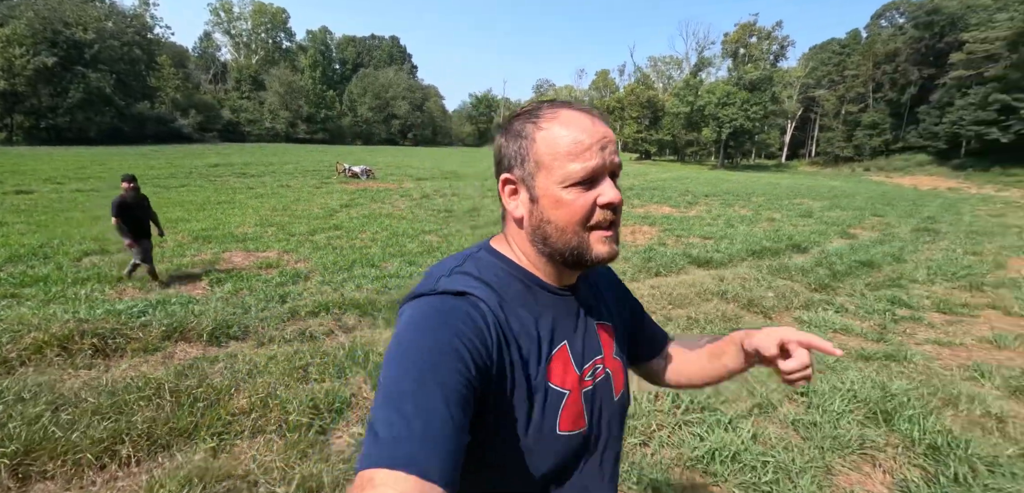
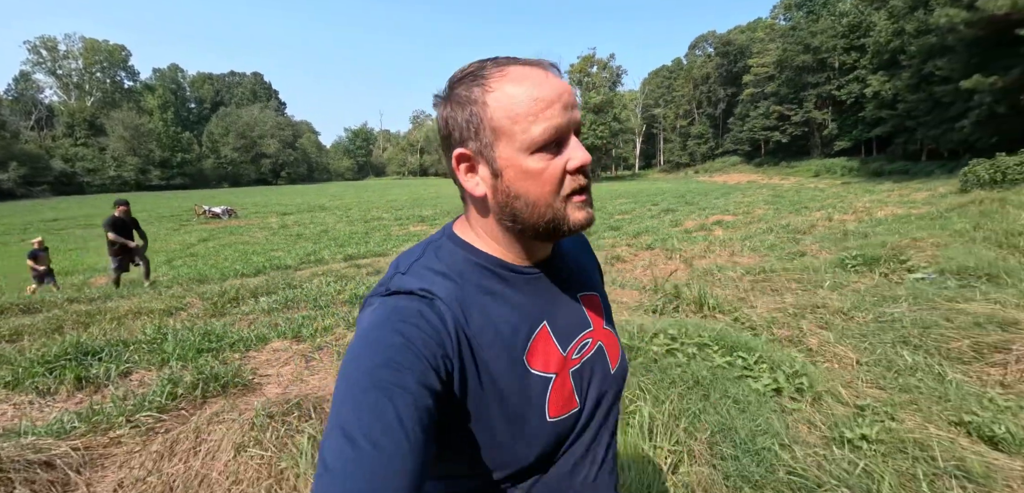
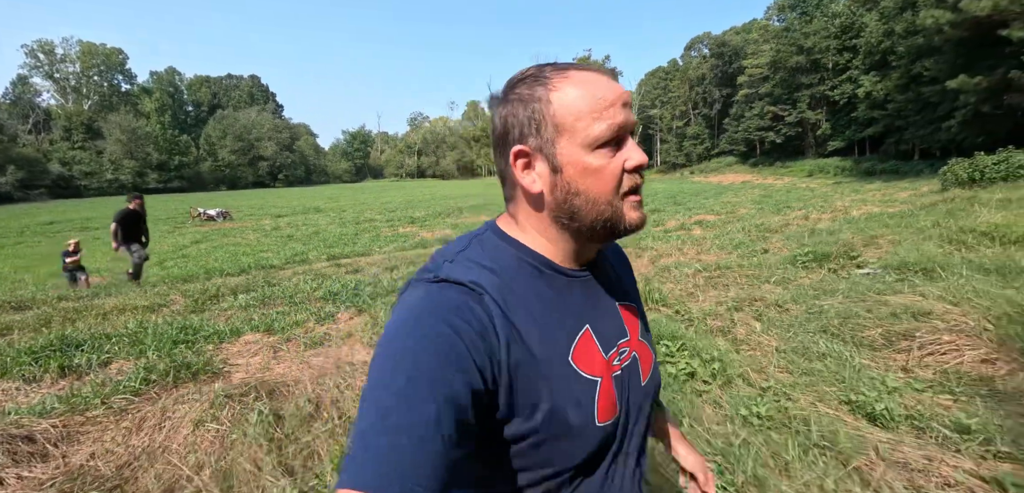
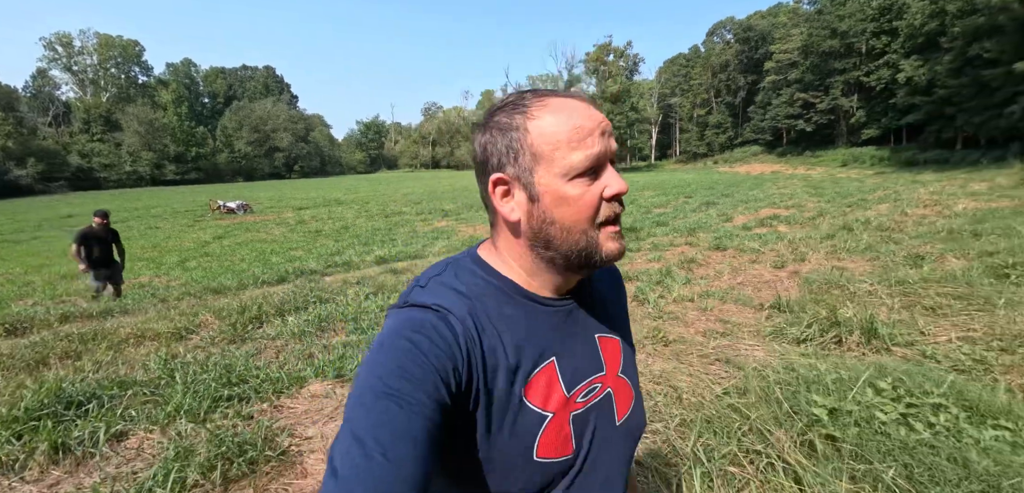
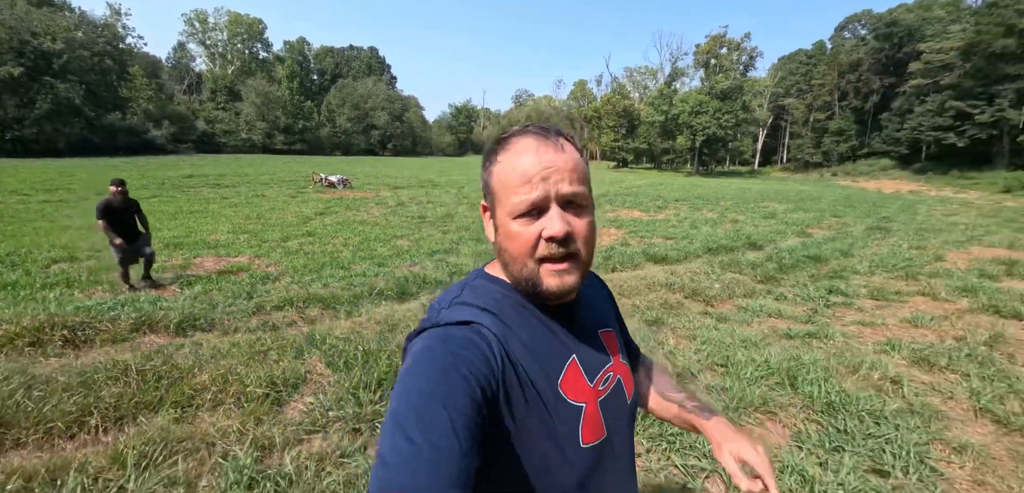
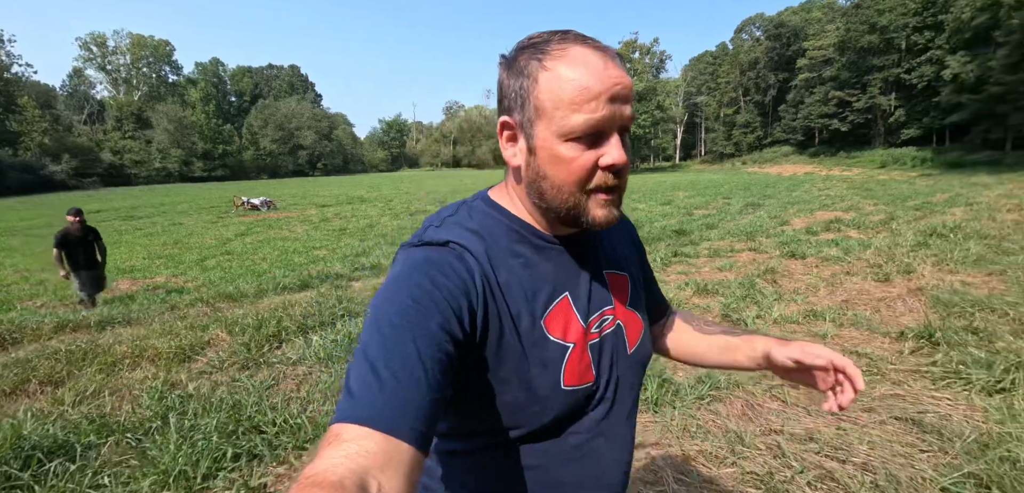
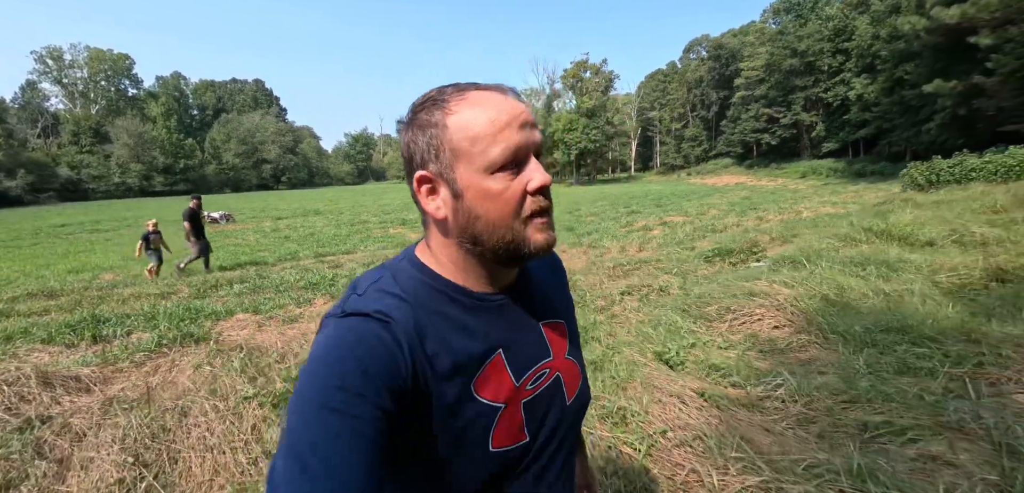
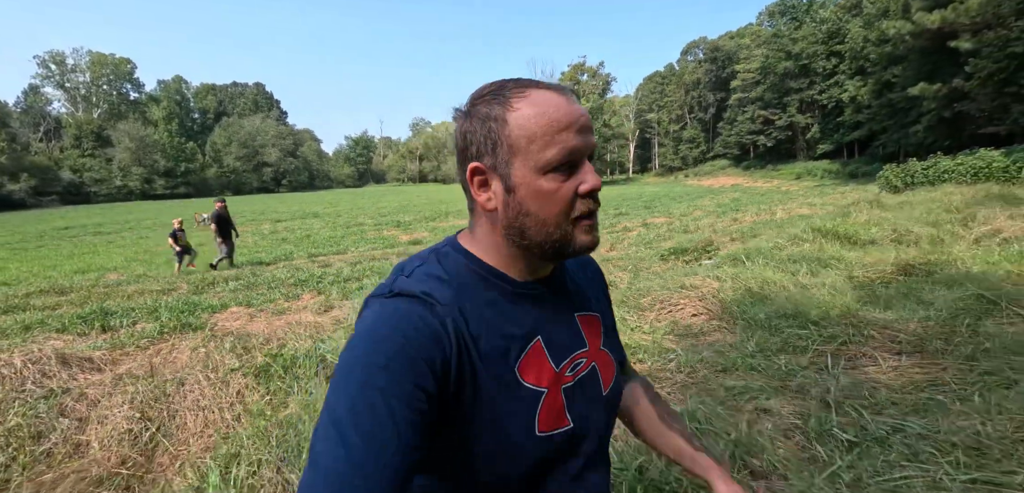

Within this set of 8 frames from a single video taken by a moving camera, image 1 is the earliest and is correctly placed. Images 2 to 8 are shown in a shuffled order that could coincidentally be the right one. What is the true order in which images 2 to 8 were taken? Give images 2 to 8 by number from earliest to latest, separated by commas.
5, 6, 4, 2, 3, 7, 8
